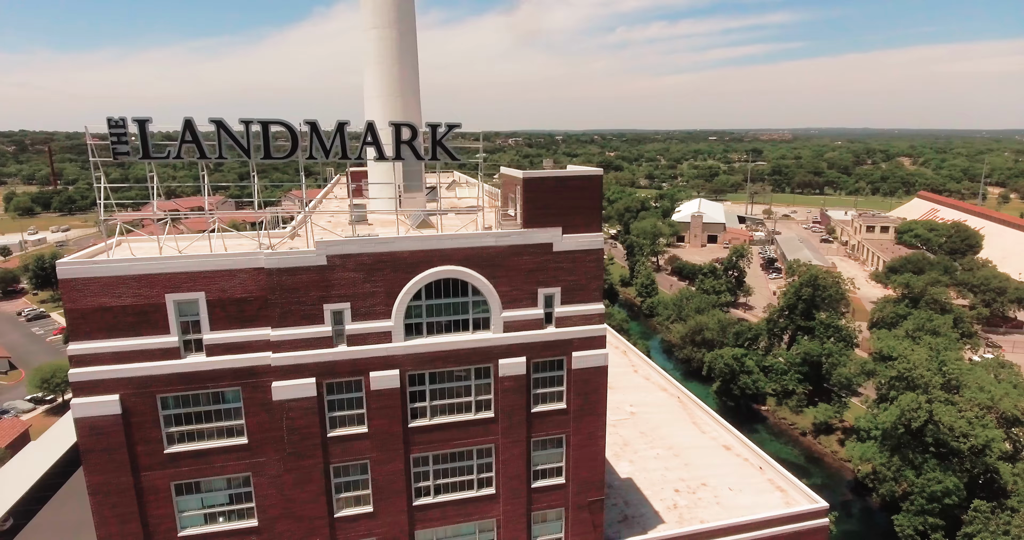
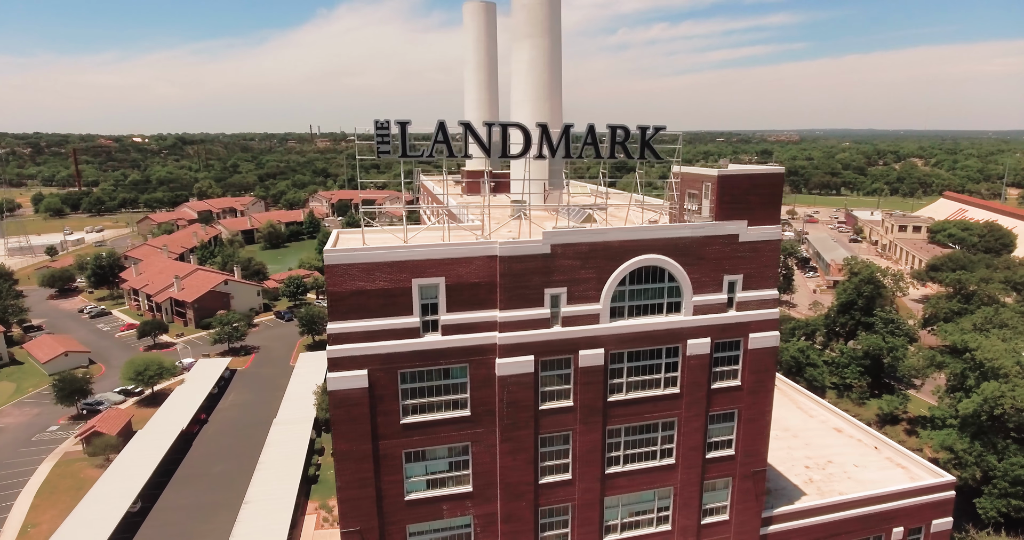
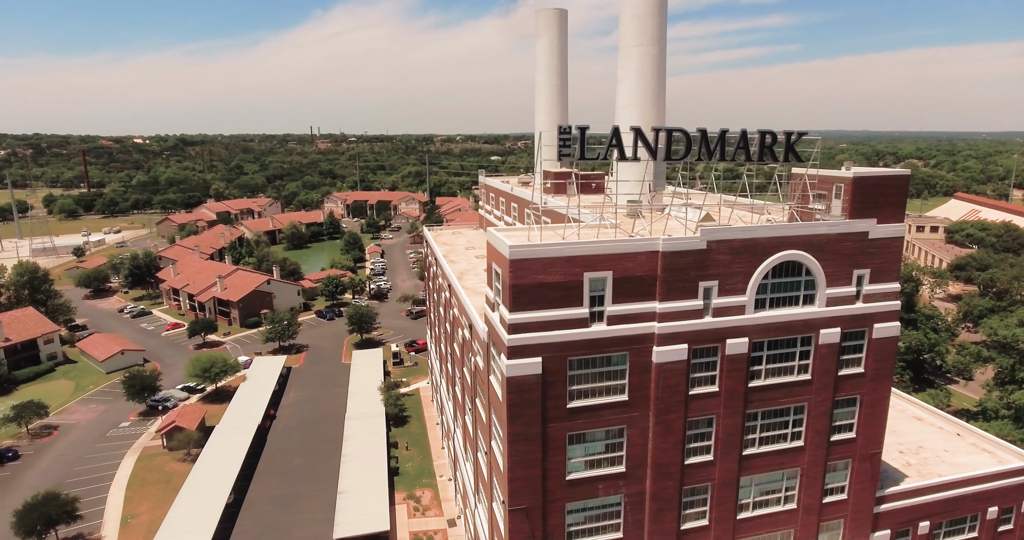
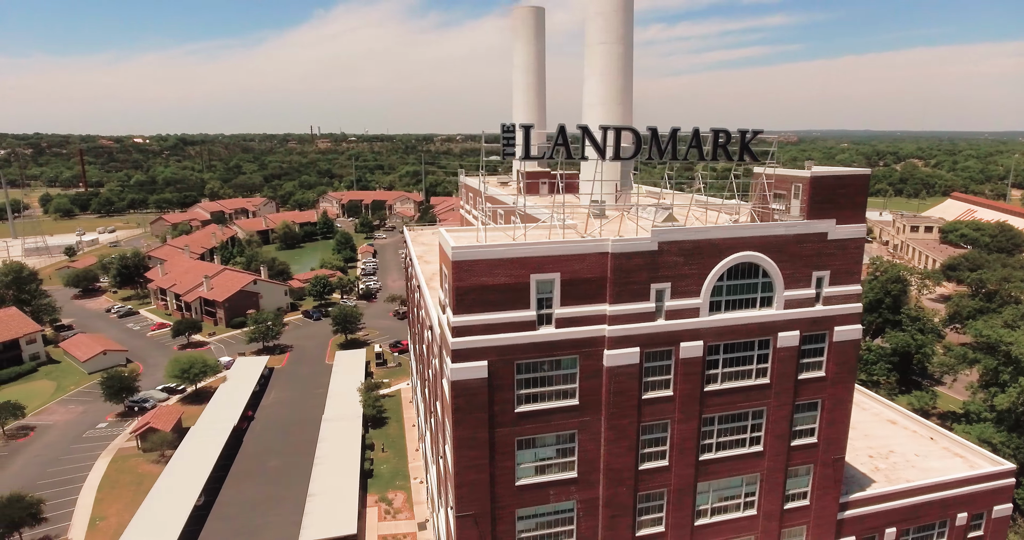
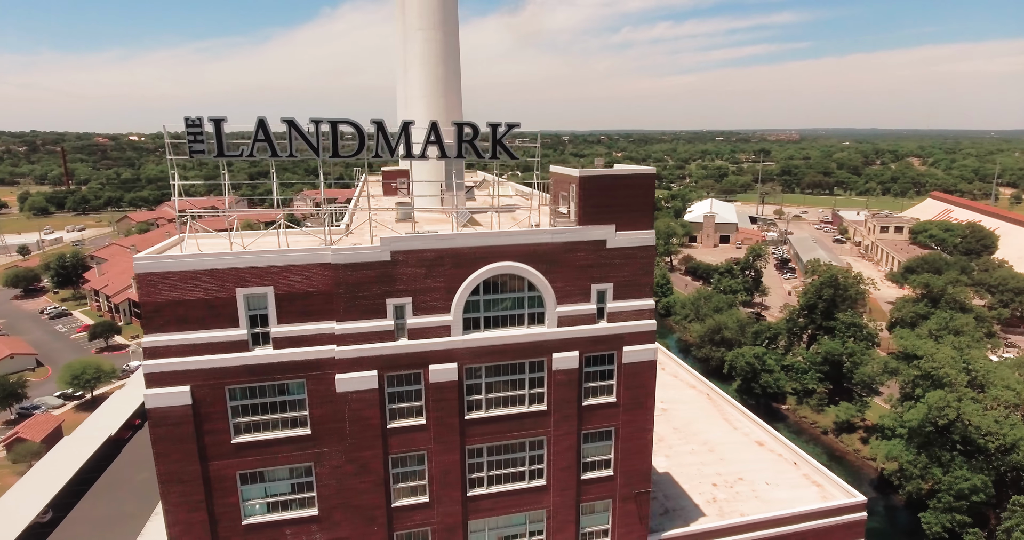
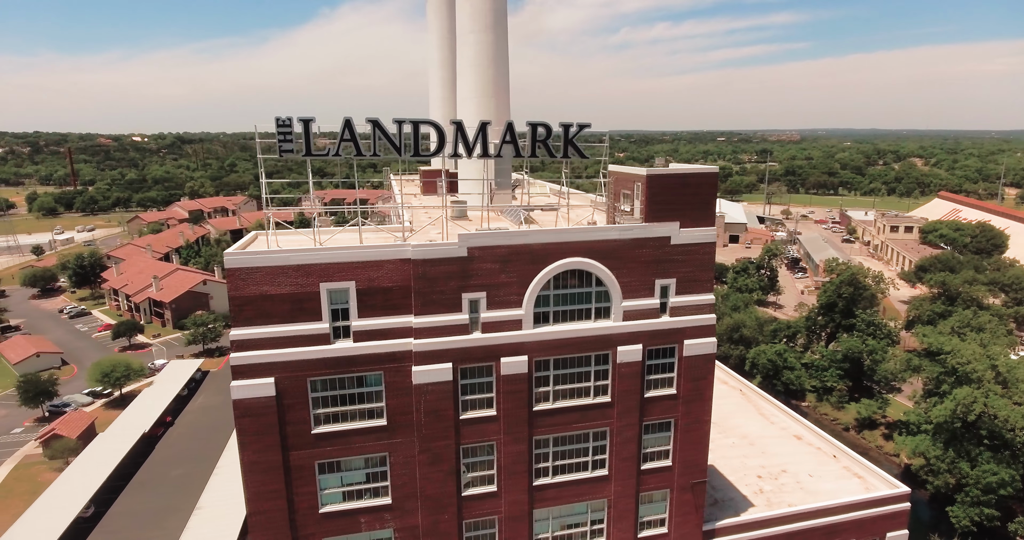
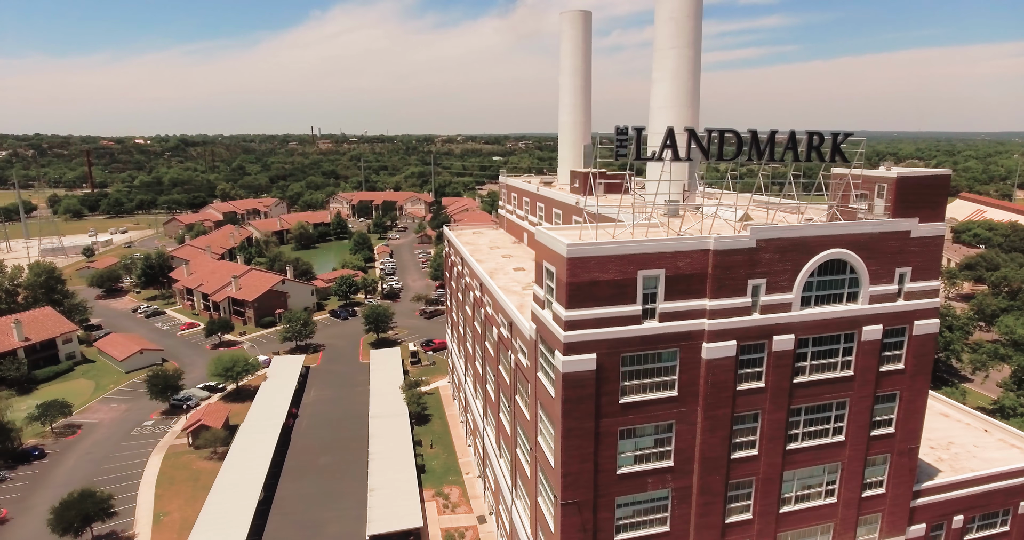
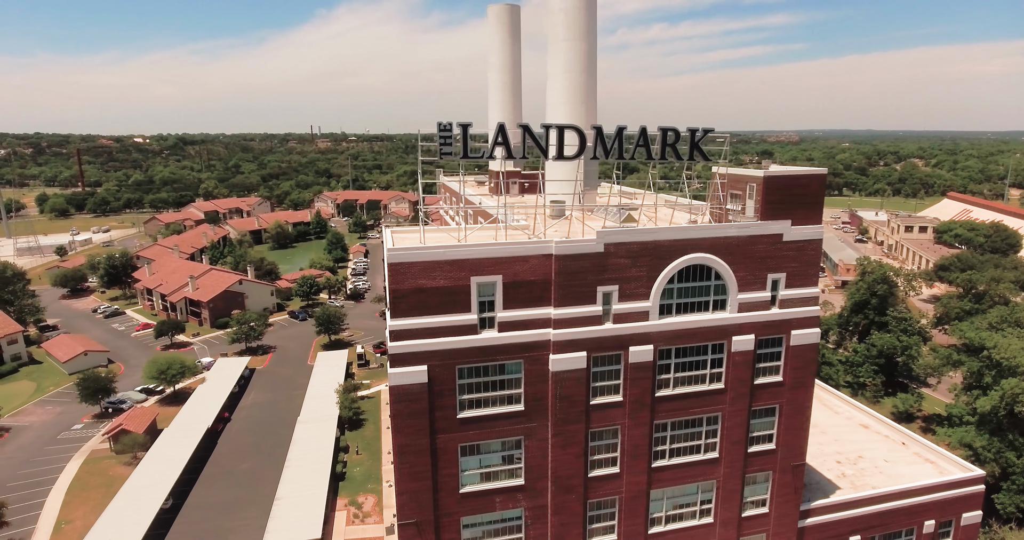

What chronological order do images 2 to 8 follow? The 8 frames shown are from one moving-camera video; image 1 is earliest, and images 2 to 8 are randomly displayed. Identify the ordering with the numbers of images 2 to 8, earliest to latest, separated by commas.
5, 6, 2, 8, 4, 3, 7
